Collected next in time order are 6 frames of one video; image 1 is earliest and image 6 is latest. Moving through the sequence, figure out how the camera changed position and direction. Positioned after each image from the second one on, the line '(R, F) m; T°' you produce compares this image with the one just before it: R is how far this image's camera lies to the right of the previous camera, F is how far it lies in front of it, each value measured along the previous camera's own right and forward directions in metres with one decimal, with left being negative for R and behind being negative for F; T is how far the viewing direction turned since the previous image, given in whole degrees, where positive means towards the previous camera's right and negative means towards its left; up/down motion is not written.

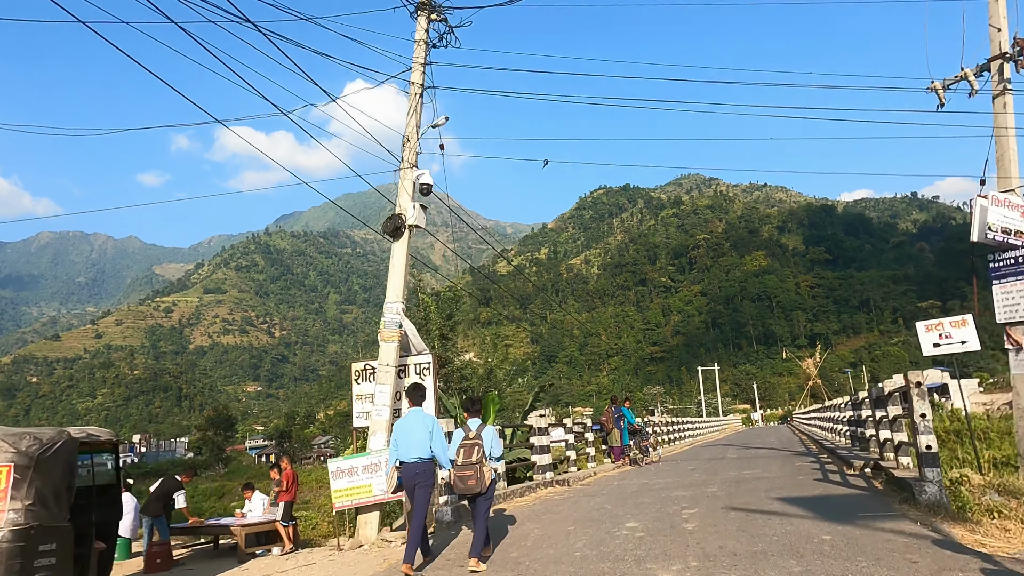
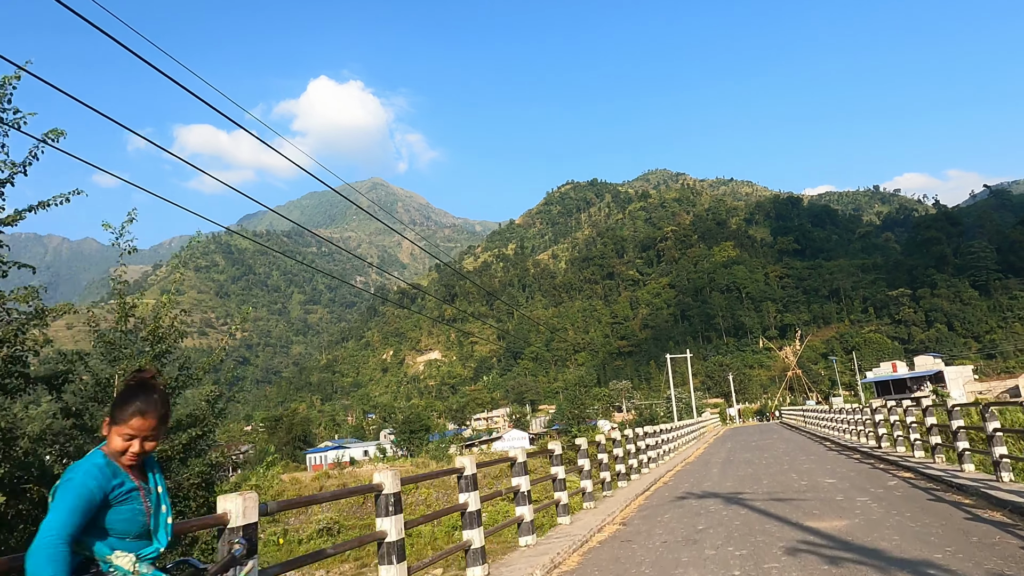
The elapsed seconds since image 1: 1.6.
(+0.8, +3.0) m; +3°
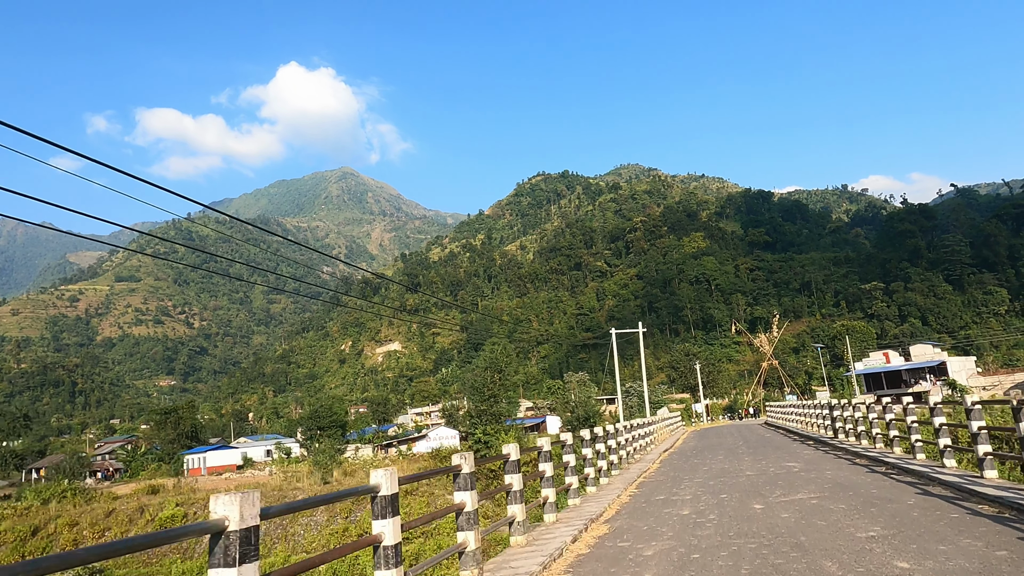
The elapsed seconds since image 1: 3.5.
(+1.2, +3.6) m; +2°
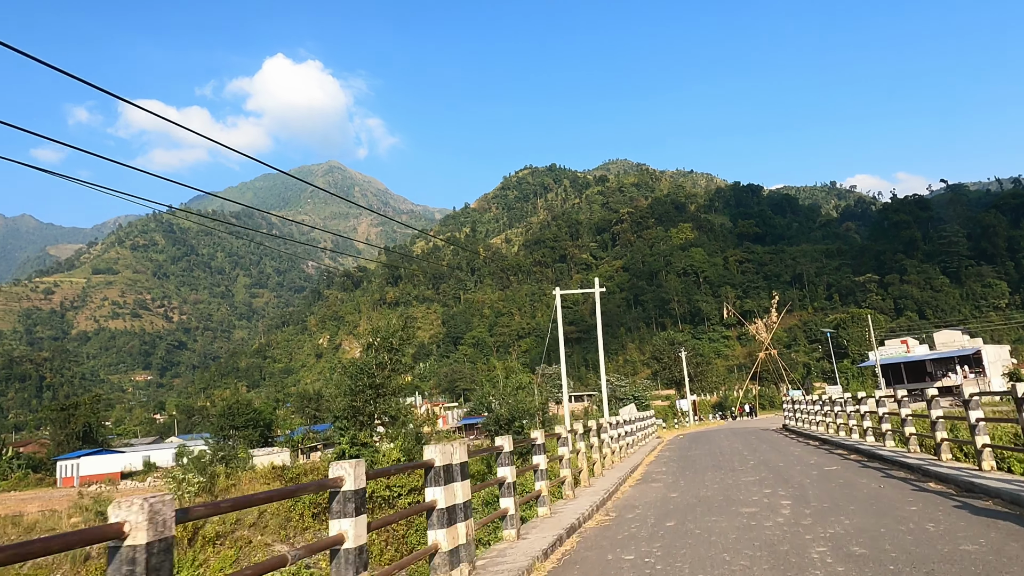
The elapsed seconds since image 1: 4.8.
(+0.9, +3.0) m; +1°
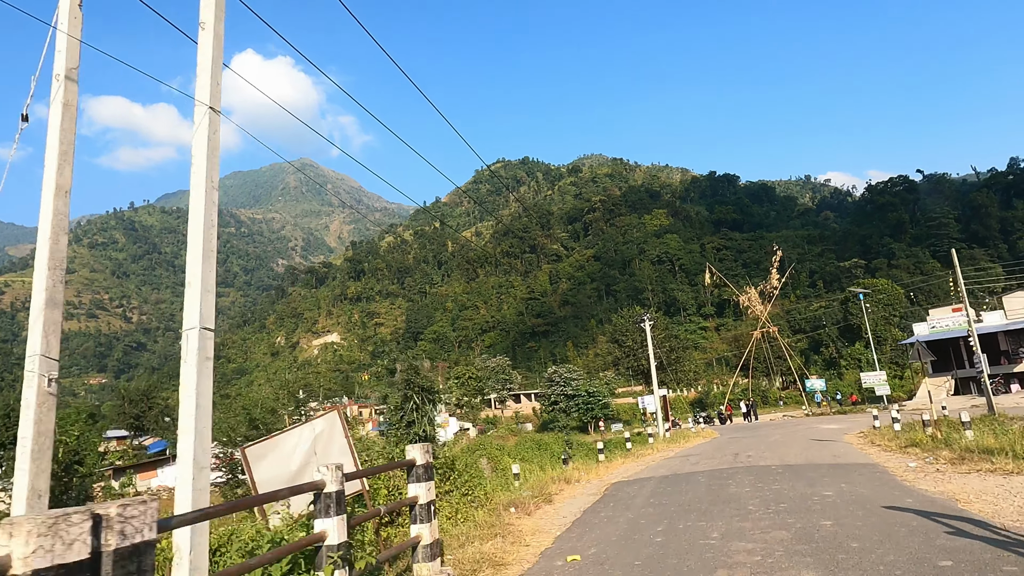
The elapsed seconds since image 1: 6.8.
(+1.4, +4.9) m; +2°
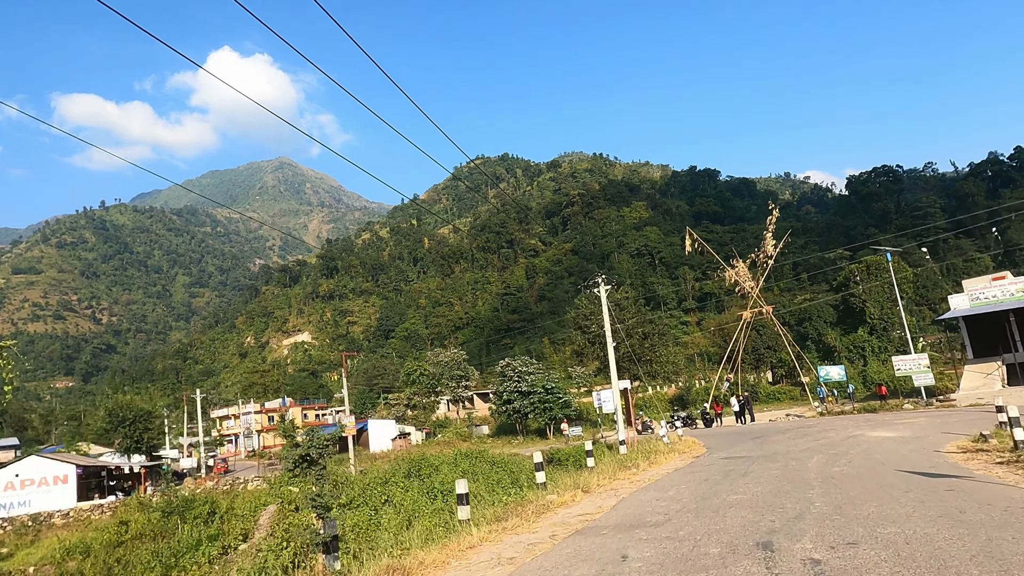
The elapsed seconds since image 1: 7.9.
(+0.8, +2.5) m; +1°
